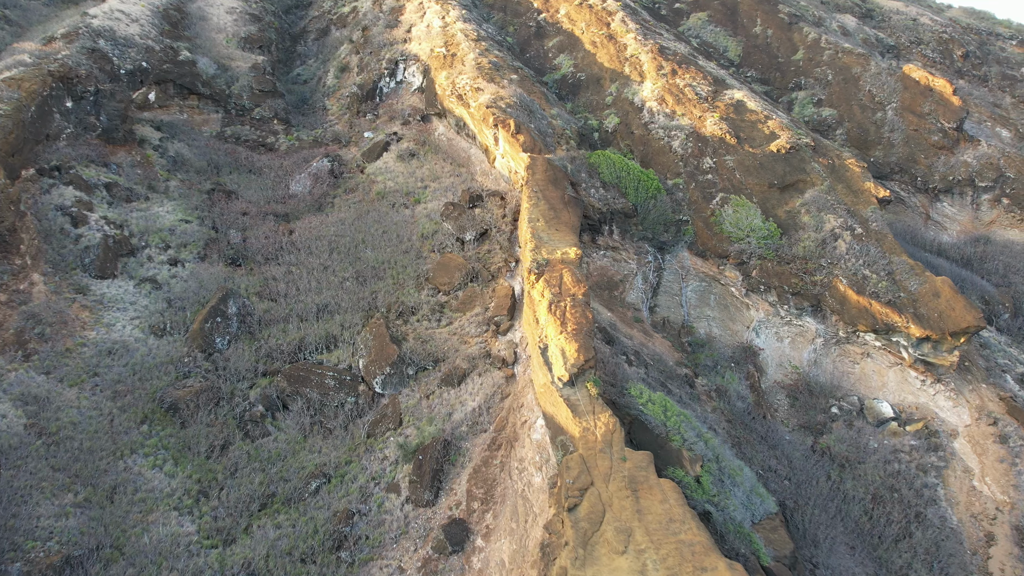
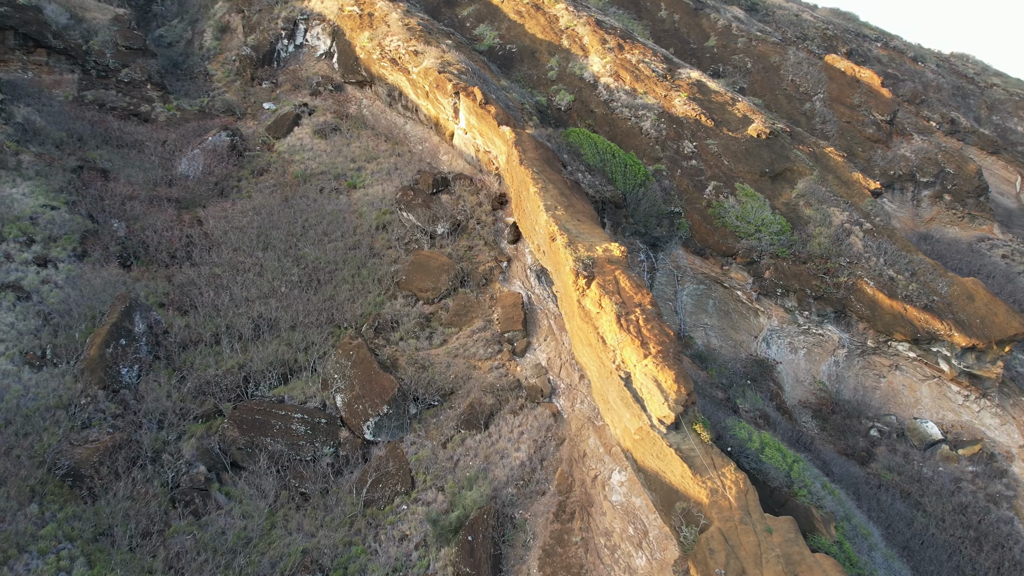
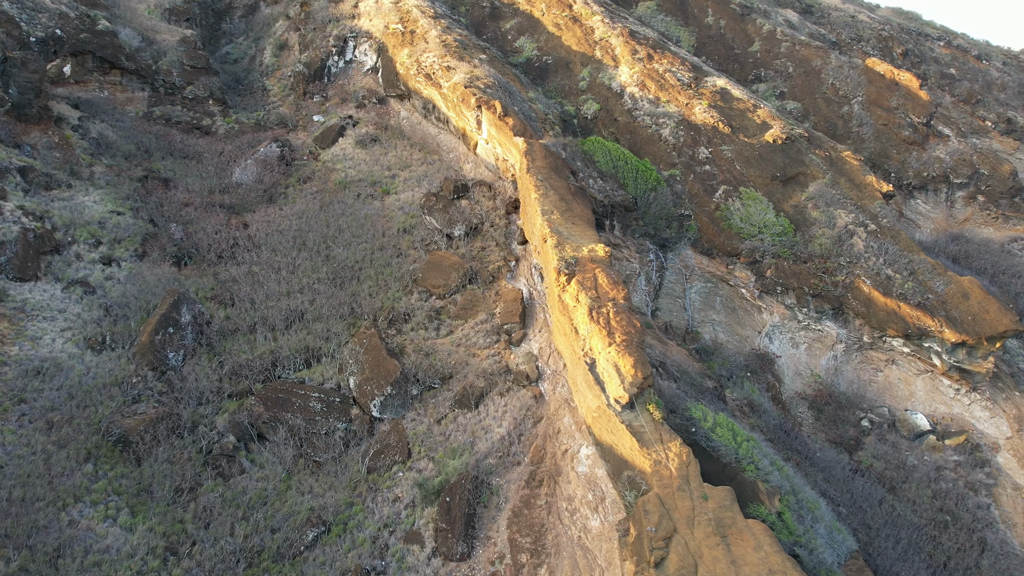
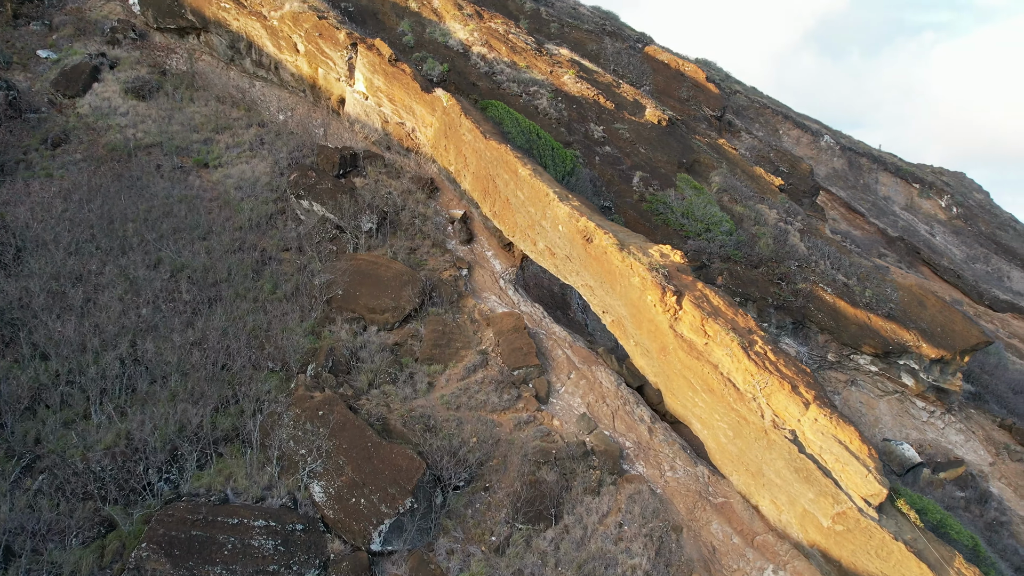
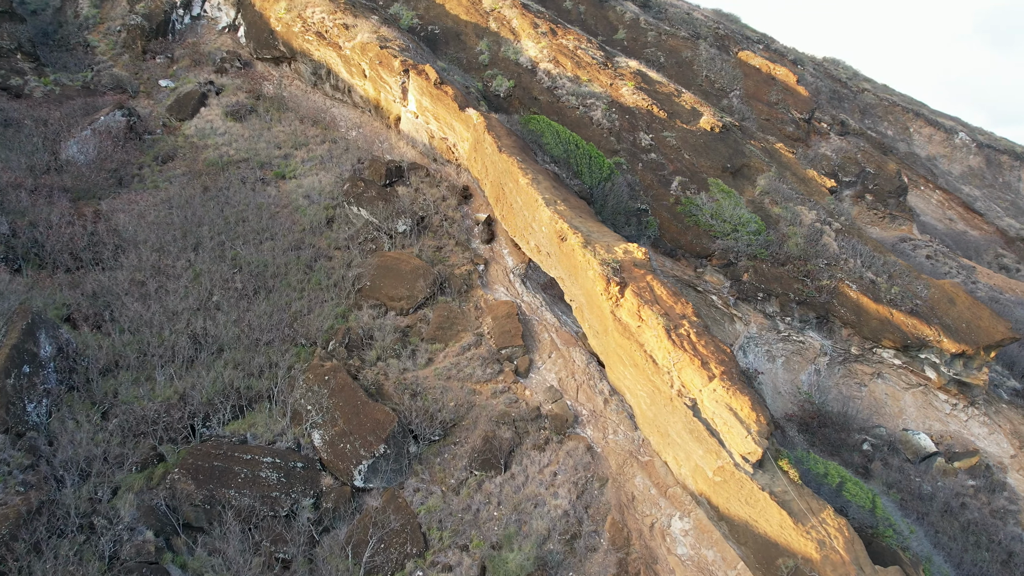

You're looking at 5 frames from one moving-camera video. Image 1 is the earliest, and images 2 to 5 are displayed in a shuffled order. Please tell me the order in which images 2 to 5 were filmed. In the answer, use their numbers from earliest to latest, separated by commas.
3, 2, 5, 4
